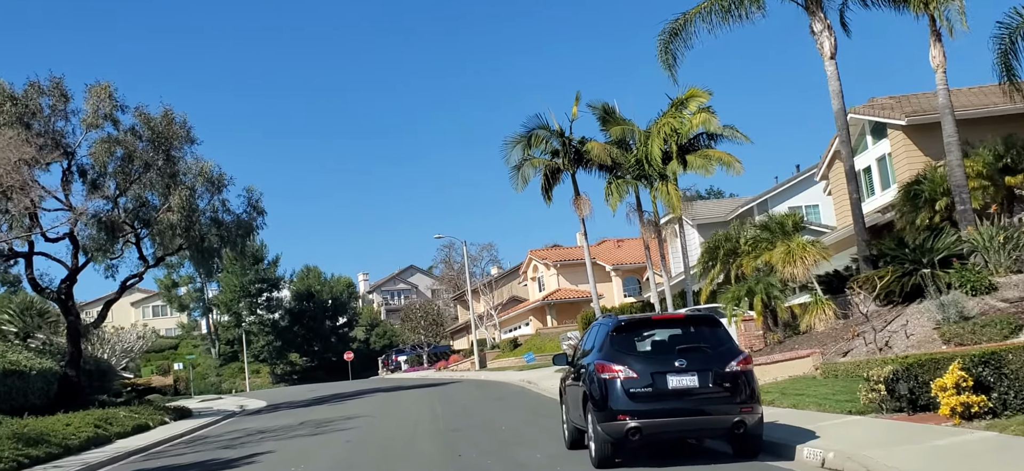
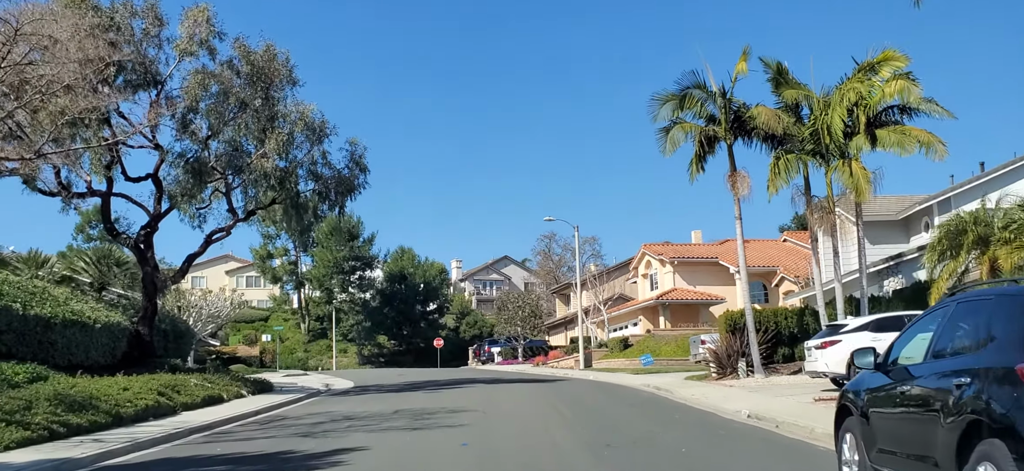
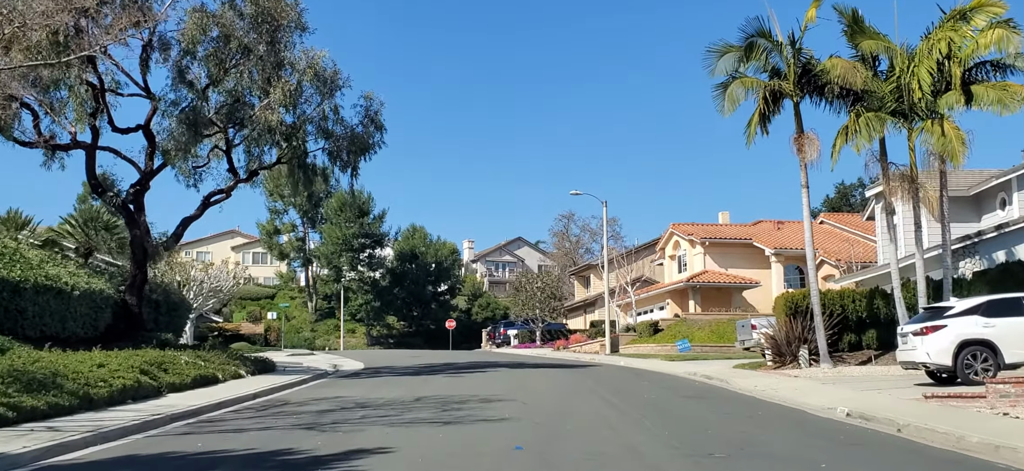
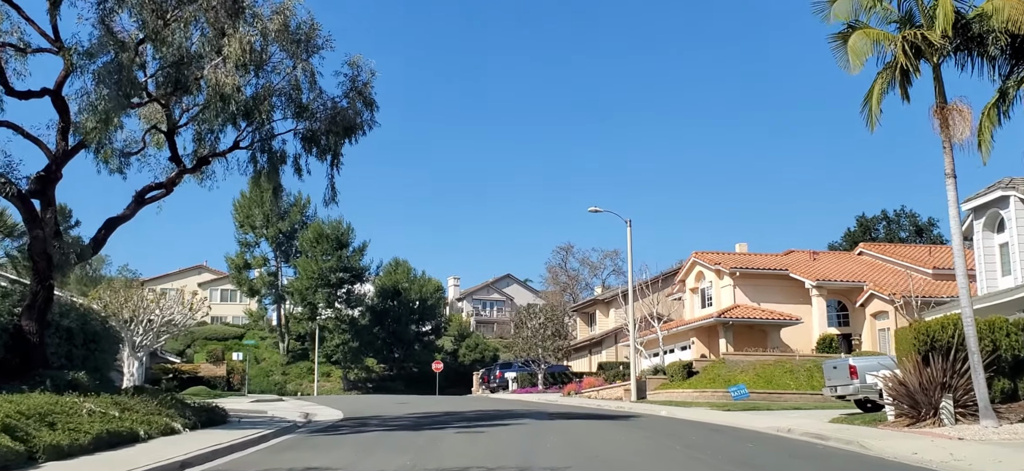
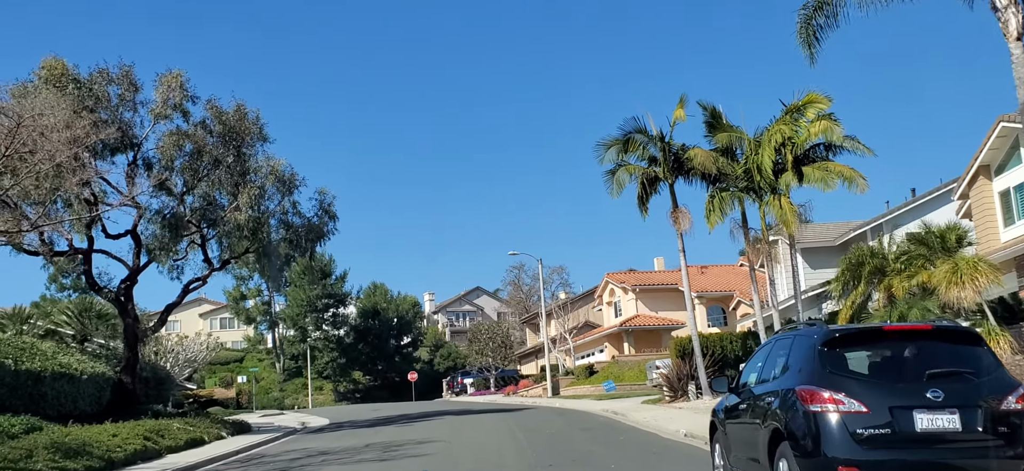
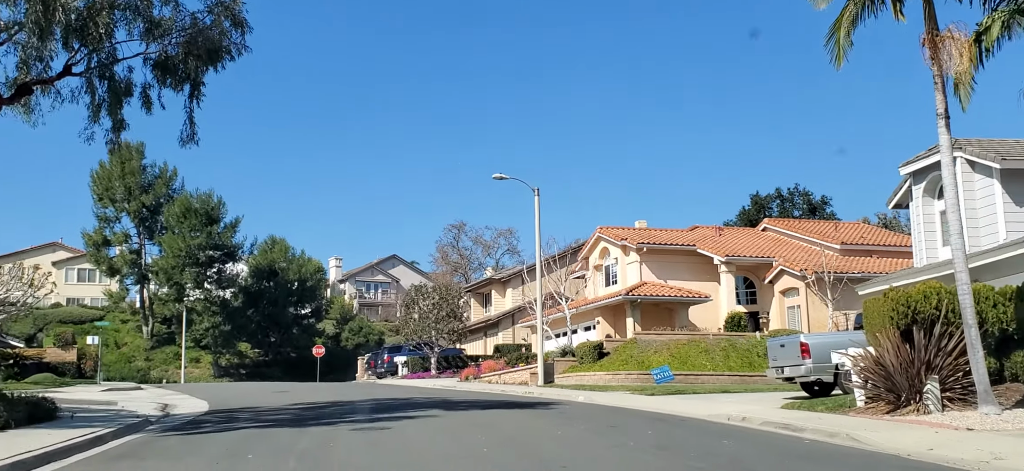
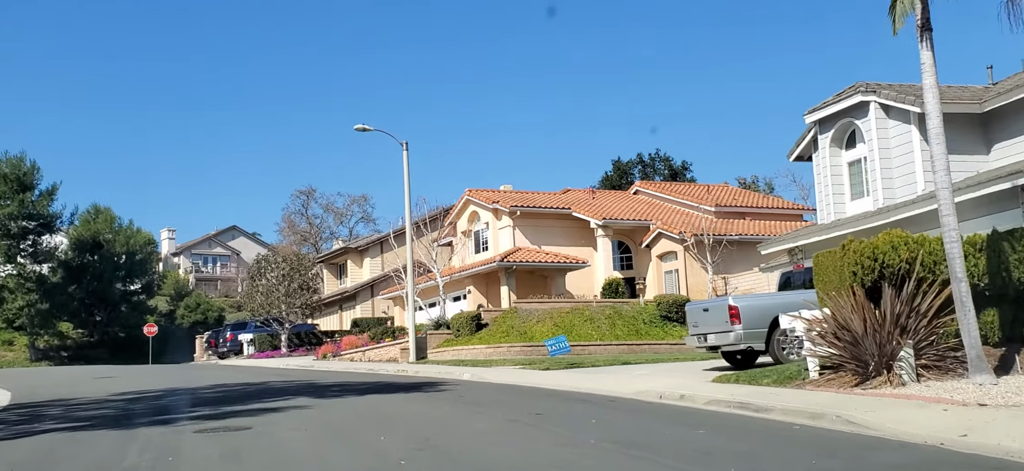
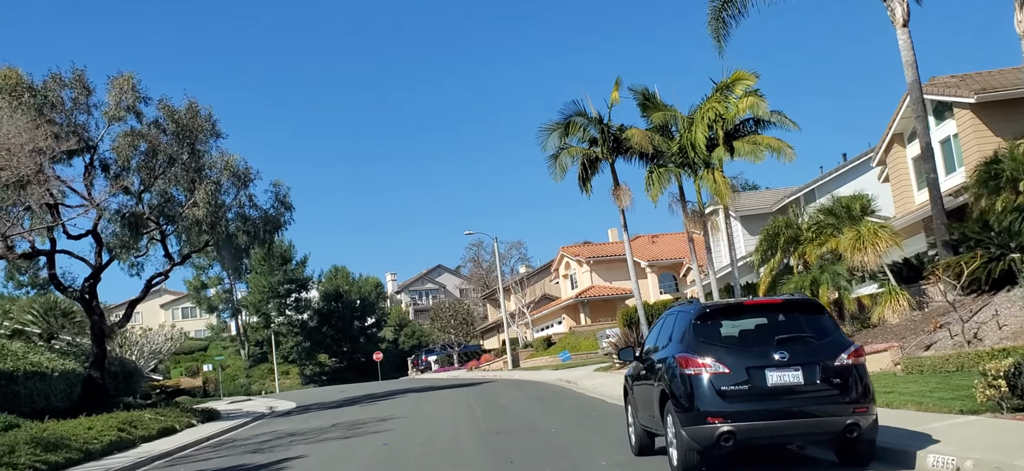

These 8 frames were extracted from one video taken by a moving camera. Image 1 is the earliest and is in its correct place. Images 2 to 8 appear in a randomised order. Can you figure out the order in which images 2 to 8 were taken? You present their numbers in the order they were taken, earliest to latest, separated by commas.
8, 5, 2, 3, 4, 6, 7
